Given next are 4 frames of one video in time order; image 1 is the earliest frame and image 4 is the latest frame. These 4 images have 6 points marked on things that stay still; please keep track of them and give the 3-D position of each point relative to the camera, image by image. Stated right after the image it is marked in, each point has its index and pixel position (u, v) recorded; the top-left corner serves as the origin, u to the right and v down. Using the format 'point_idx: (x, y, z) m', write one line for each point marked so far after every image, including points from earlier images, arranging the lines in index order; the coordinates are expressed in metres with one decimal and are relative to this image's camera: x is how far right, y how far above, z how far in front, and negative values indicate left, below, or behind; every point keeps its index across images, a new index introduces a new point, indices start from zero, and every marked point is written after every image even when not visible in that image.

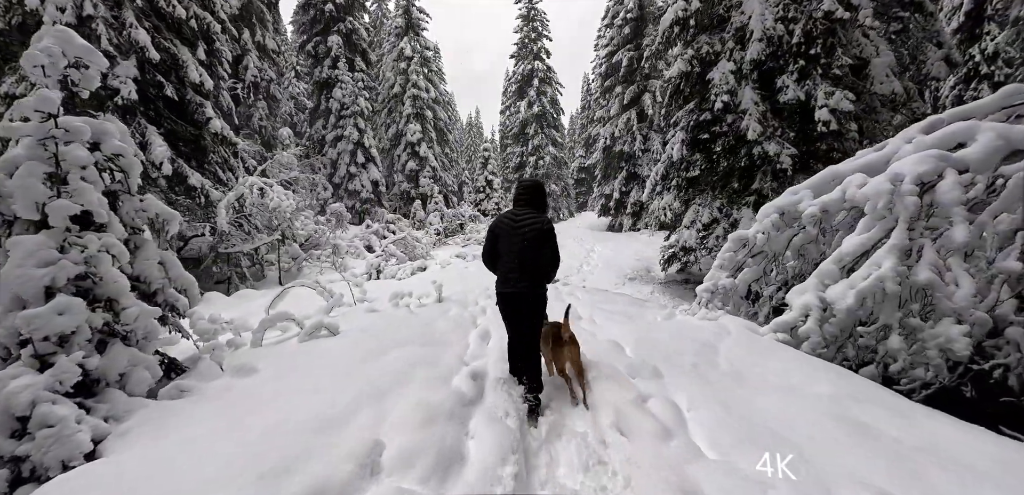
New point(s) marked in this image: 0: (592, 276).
0: (+1.9, -0.7, +9.7) m
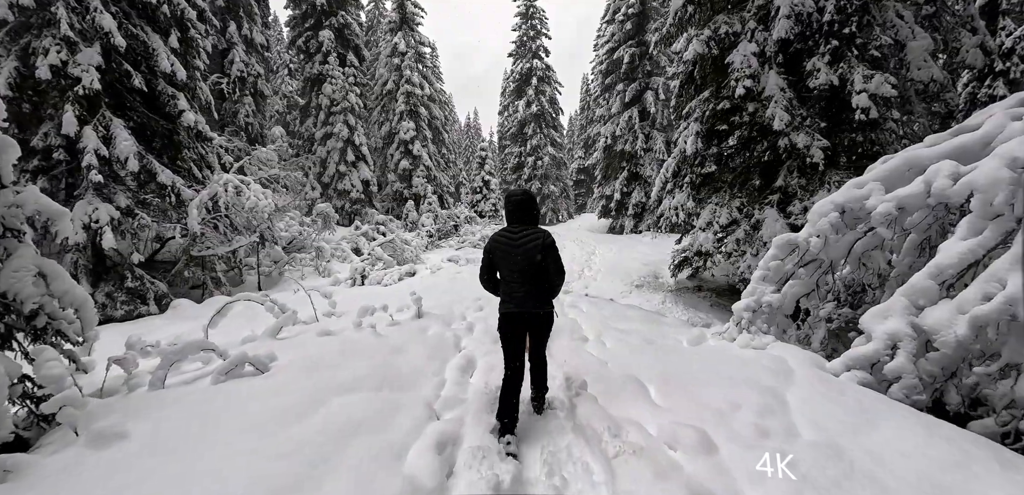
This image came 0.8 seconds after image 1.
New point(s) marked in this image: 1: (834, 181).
0: (+1.9, -0.8, +8.9) m
1: (+4.6, +0.9, +5.7) m
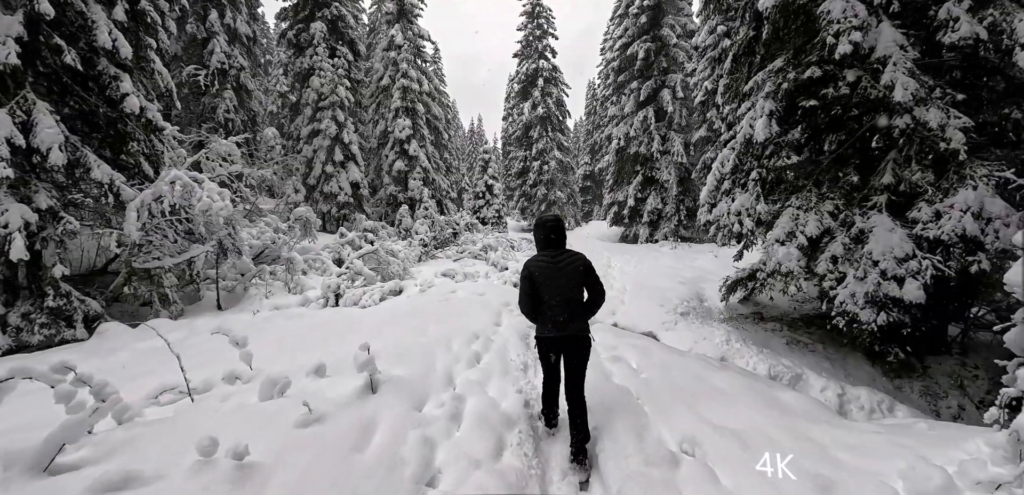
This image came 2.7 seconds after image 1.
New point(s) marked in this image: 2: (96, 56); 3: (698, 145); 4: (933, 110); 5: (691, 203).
0: (+2.0, -1.1, +7.2) m
1: (+4.7, +0.7, +4.0) m
2: (-8.2, +3.8, +7.9) m
3: (+8.8, +4.9, +19.1) m
4: (+4.2, +1.4, +4.0) m
5: (+8.7, +2.2, +19.5) m
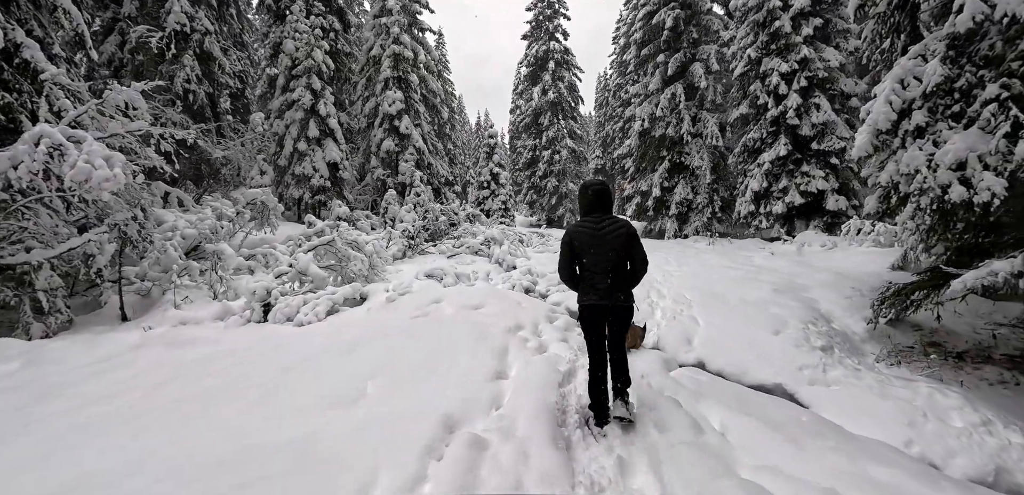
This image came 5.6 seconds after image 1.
0: (+2.1, -1.0, +4.8) m
1: (+4.8, +0.8, +1.5) m
2: (-8.0, +3.9, +5.6) m
3: (+9.2, +5.0, +16.5) m
4: (+4.3, +1.5, +1.6) m
5: (+9.1, +2.3, +16.9) m
